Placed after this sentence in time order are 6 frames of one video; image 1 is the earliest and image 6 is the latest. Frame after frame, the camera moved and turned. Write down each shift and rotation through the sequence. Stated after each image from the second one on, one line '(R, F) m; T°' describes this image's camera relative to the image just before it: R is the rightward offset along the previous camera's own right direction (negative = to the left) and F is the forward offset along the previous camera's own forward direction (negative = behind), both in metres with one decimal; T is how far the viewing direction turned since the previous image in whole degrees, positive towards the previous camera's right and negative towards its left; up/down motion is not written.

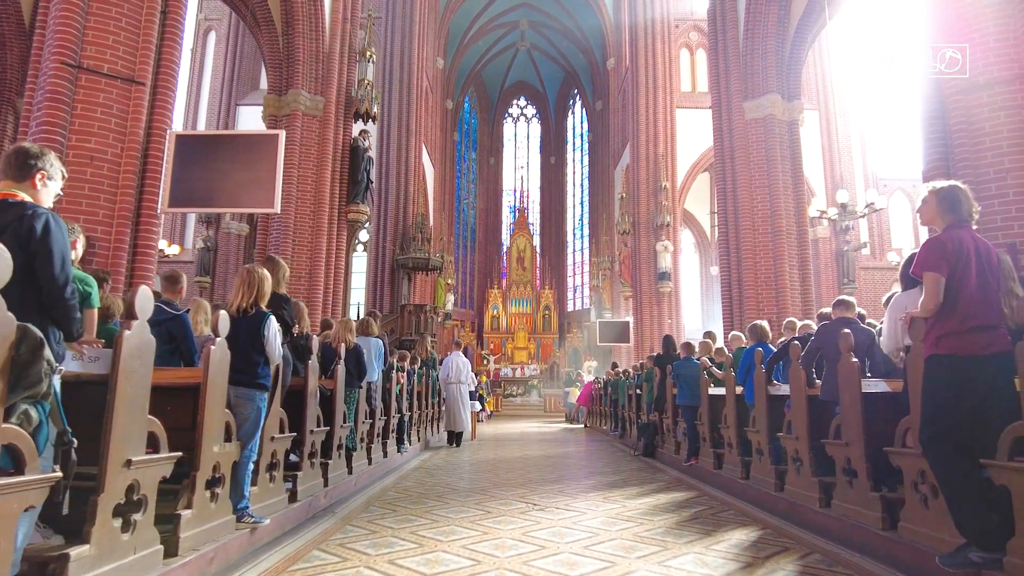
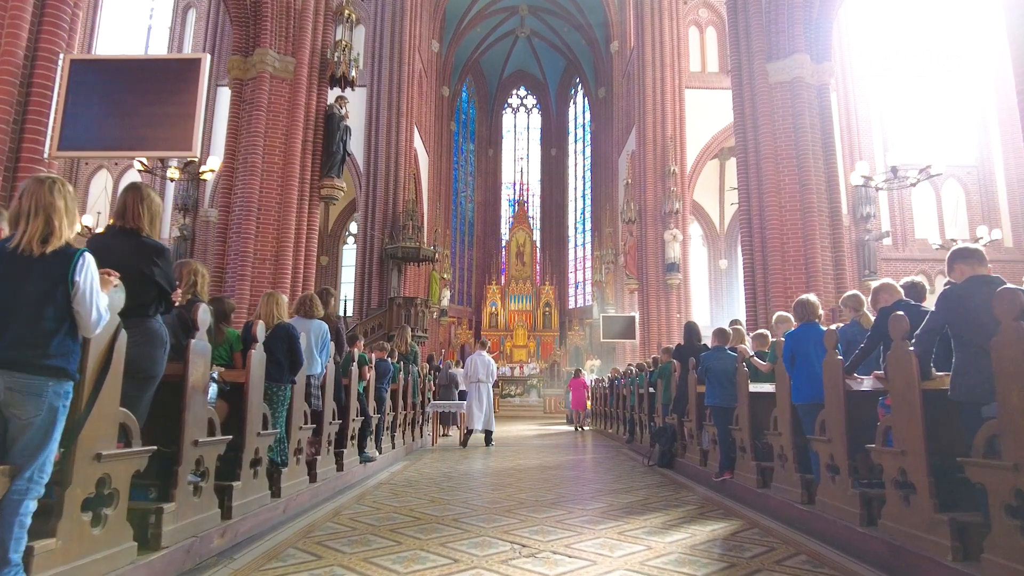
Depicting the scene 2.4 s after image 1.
(+0.1, +1.3) m; 0°
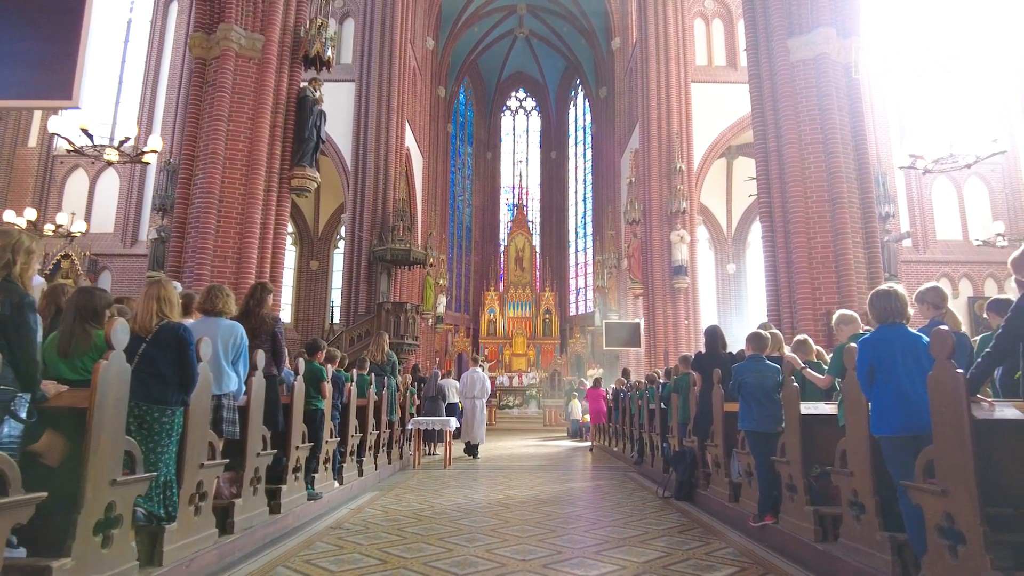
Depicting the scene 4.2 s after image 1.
(+0.1, +1.1) m; 0°
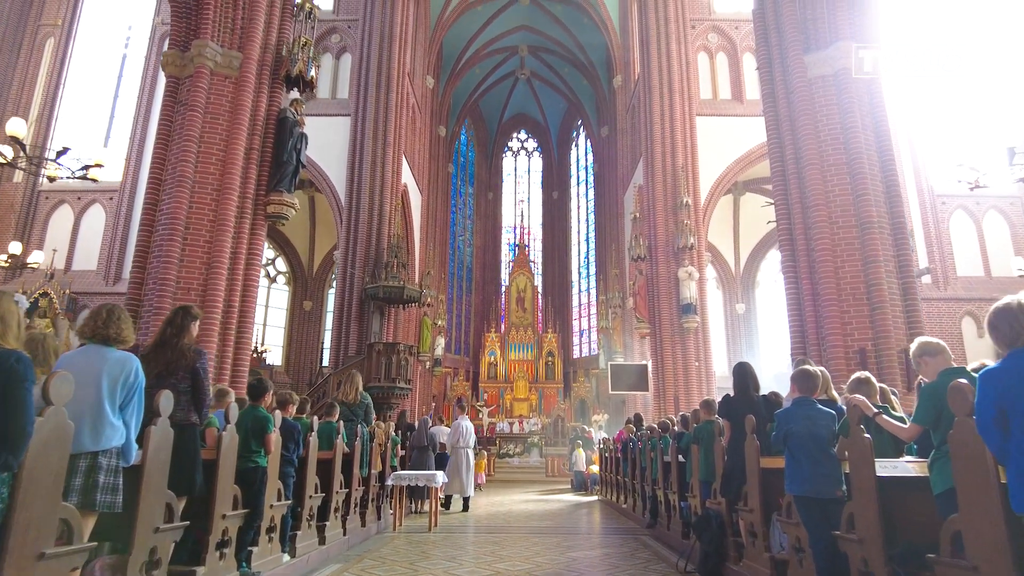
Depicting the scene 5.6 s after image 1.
(+0.1, +0.9) m; 0°
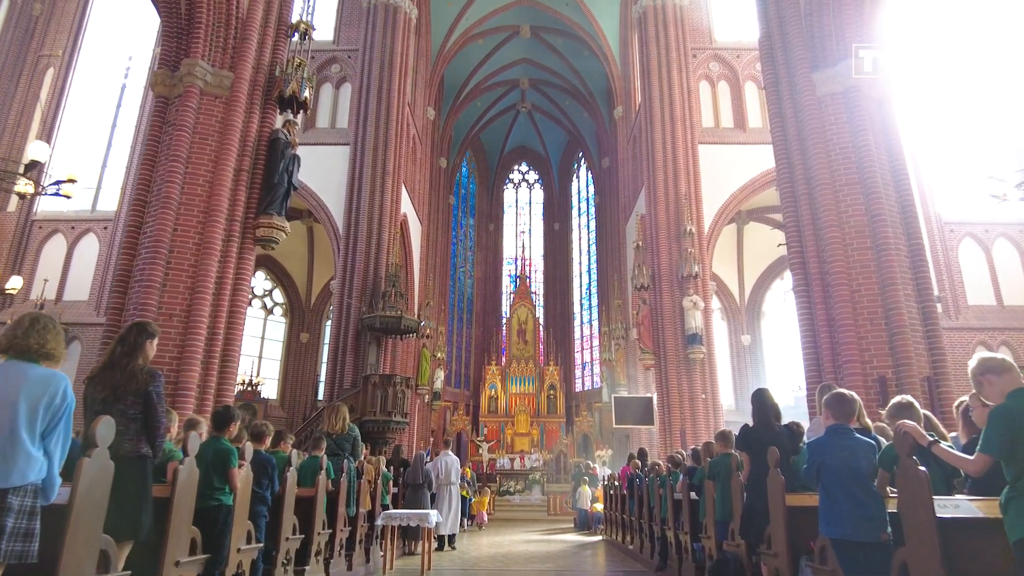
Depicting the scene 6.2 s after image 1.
(0.0, +0.4) m; 0°
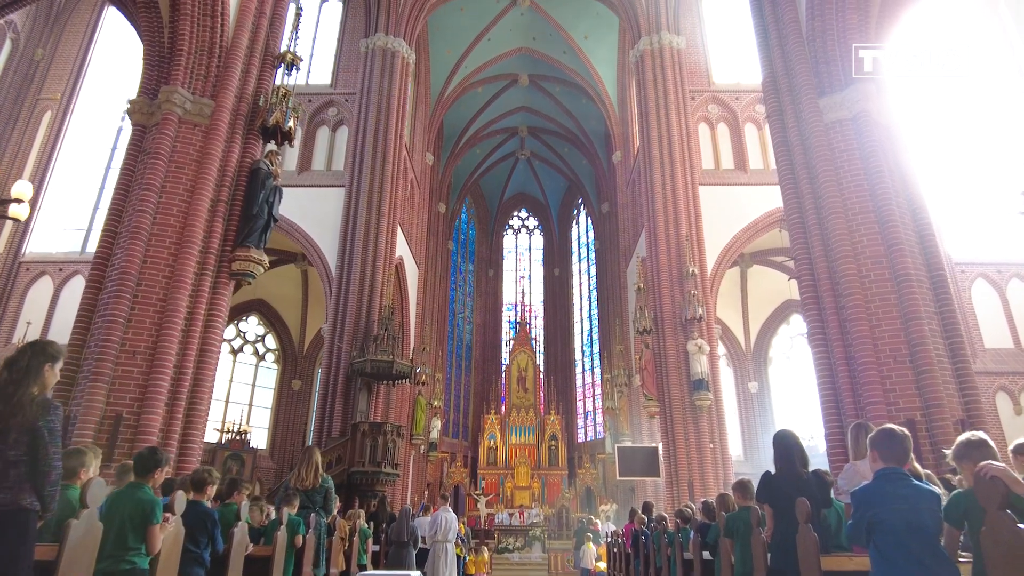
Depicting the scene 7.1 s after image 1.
(+0.1, +0.5) m; 0°
